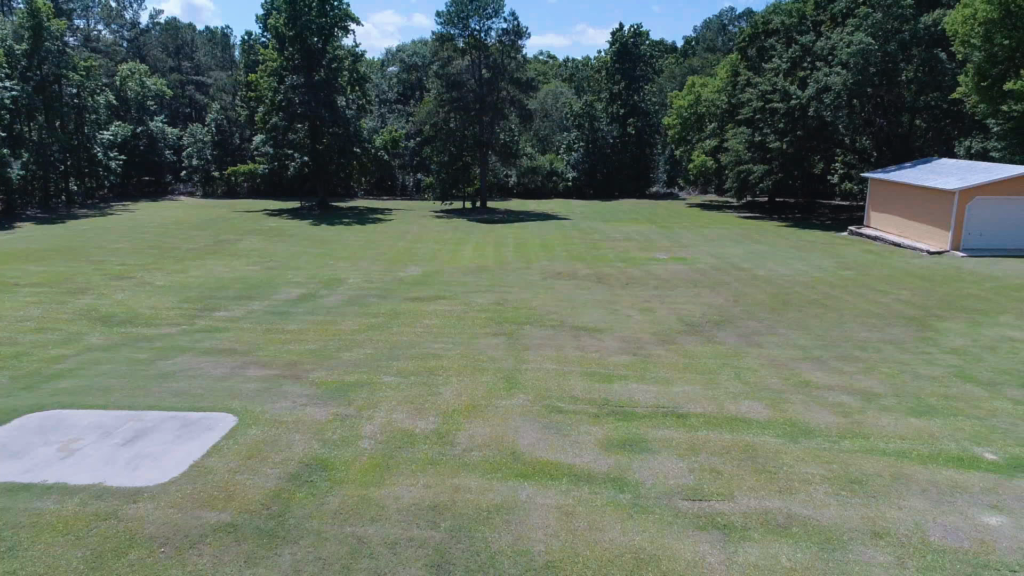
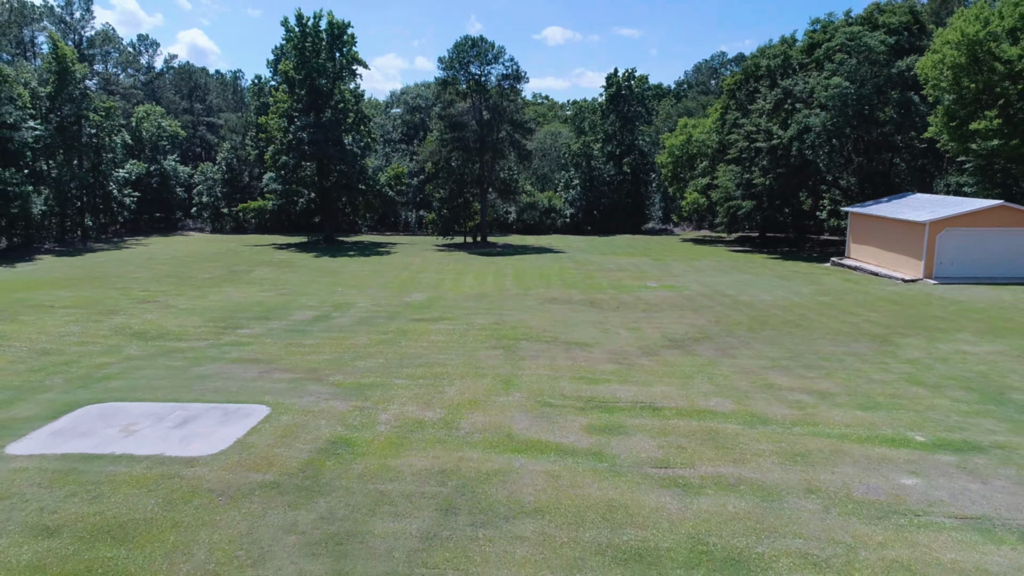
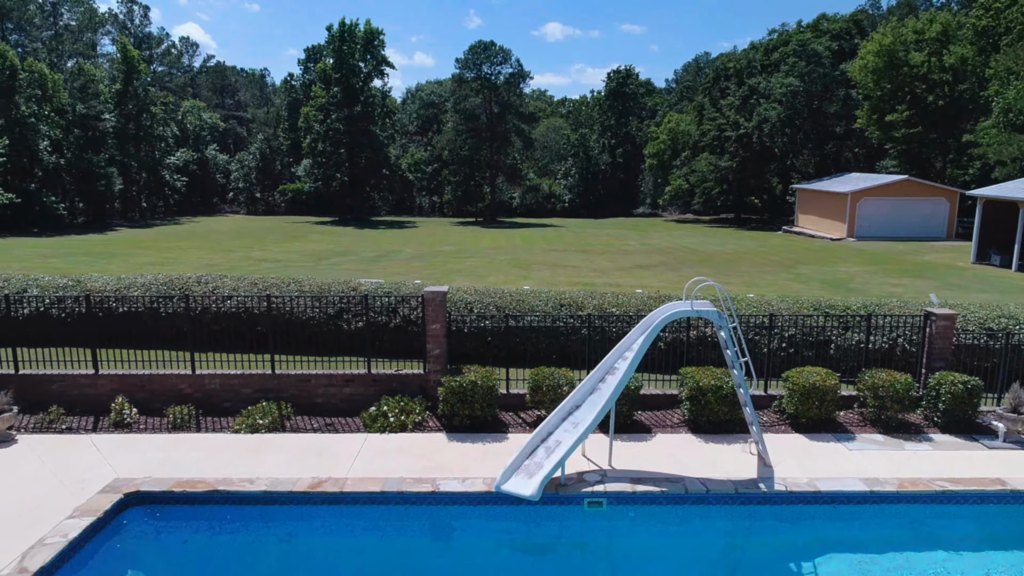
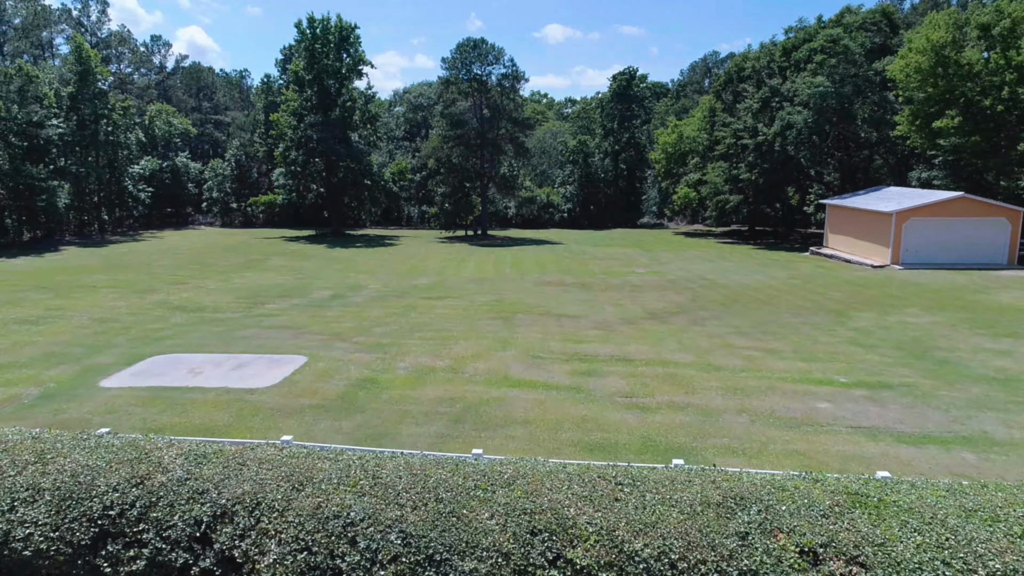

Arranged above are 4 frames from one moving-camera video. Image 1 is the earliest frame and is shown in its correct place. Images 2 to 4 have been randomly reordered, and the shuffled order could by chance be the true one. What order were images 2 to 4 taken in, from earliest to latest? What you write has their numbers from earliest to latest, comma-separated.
2, 4, 3
